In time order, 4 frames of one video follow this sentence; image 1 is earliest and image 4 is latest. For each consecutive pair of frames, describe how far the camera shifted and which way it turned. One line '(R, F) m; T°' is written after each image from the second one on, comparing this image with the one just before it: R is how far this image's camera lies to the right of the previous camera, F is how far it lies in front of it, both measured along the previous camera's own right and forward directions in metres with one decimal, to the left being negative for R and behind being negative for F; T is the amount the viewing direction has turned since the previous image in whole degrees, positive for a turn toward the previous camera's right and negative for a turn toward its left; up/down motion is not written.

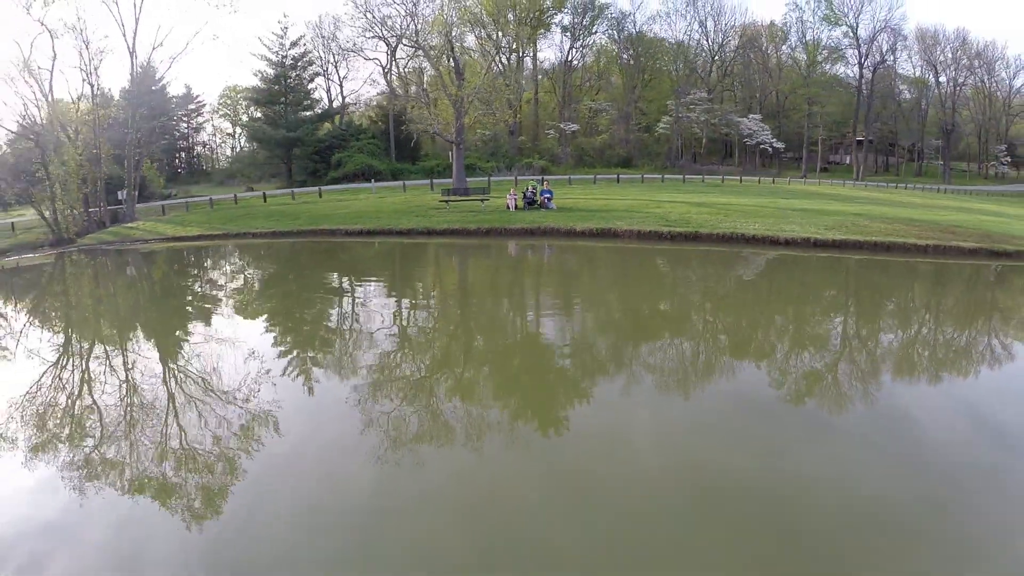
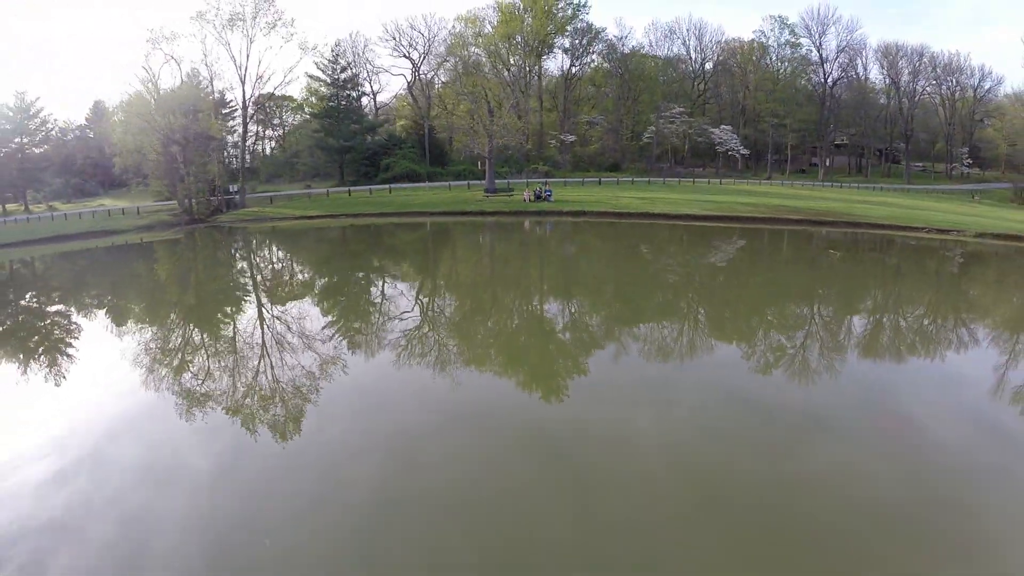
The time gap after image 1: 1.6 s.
(-0.1, -1.0) m; 0°
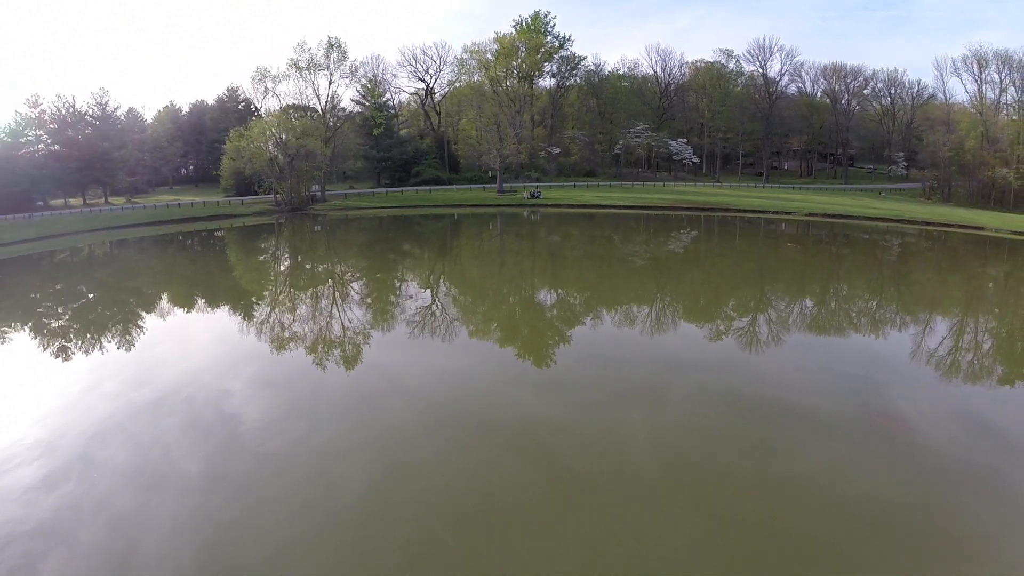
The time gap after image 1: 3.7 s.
(-0.1, -1.6) m; +1°
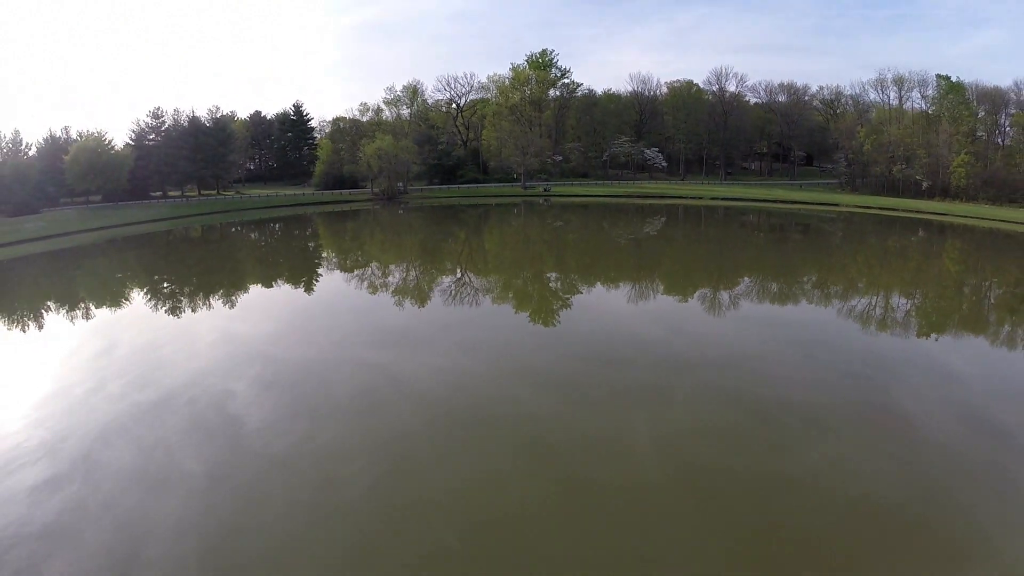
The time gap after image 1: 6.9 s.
(-0.2, -2.6) m; 0°
